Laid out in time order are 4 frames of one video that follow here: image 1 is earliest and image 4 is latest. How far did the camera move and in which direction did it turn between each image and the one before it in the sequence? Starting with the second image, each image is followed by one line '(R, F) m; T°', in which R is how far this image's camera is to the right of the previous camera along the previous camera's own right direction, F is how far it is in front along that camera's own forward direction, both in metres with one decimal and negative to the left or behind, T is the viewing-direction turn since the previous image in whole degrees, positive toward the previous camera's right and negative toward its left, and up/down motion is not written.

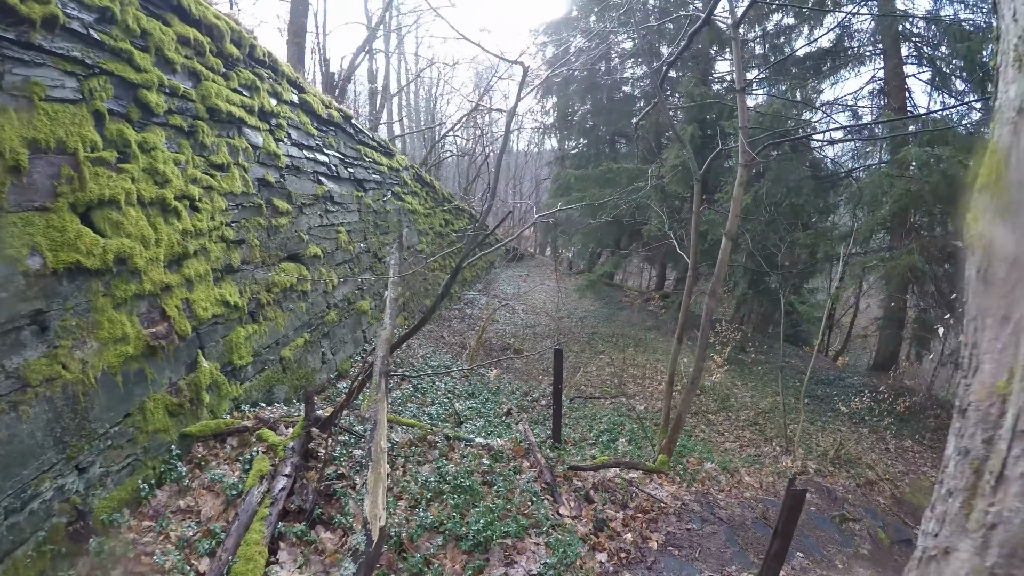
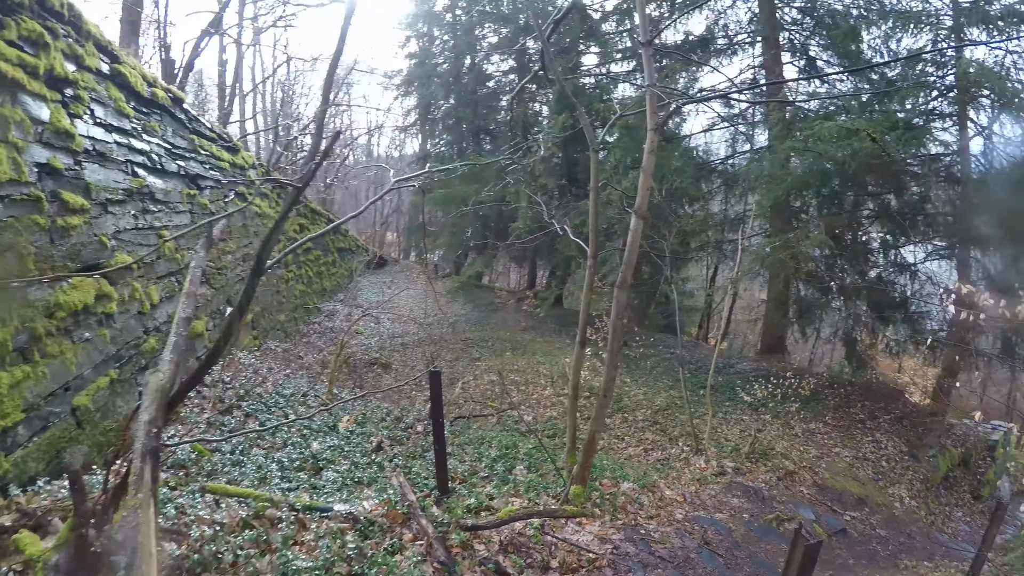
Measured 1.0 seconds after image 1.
(0.0, +1.1) m; +7°
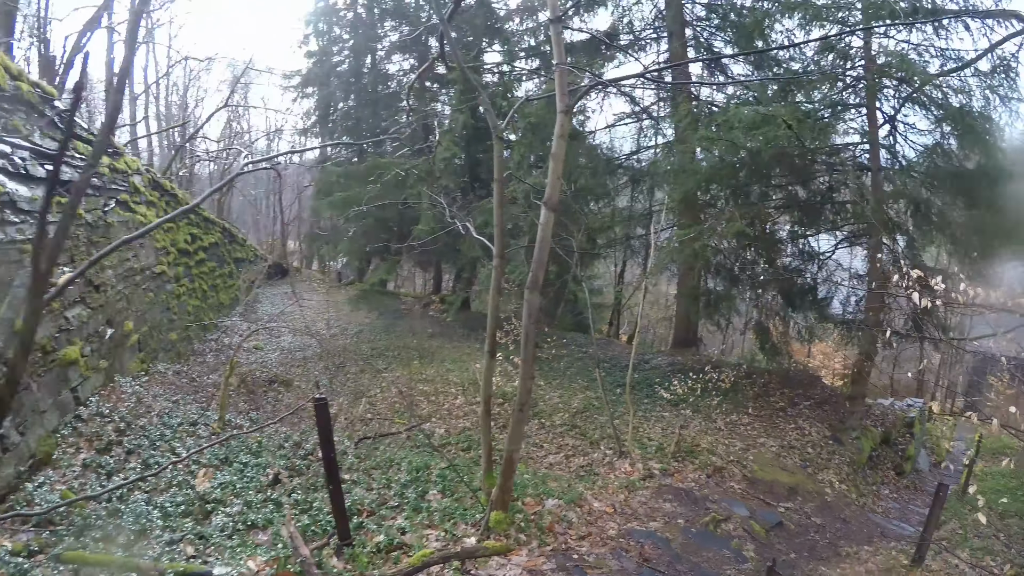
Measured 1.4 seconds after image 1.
(0.0, +0.4) m; +5°
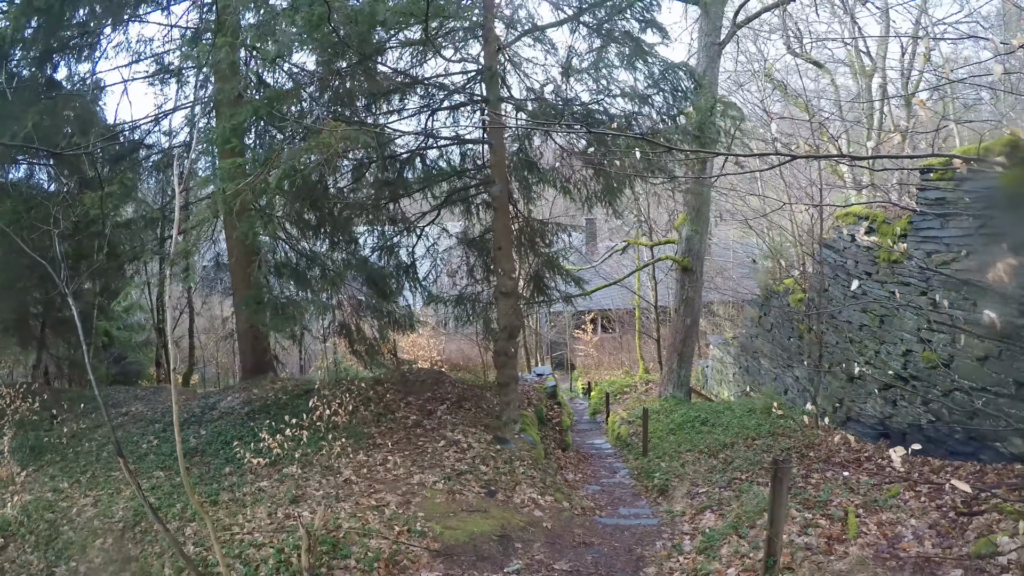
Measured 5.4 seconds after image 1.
(+0.4, +2.9) m; +26°
